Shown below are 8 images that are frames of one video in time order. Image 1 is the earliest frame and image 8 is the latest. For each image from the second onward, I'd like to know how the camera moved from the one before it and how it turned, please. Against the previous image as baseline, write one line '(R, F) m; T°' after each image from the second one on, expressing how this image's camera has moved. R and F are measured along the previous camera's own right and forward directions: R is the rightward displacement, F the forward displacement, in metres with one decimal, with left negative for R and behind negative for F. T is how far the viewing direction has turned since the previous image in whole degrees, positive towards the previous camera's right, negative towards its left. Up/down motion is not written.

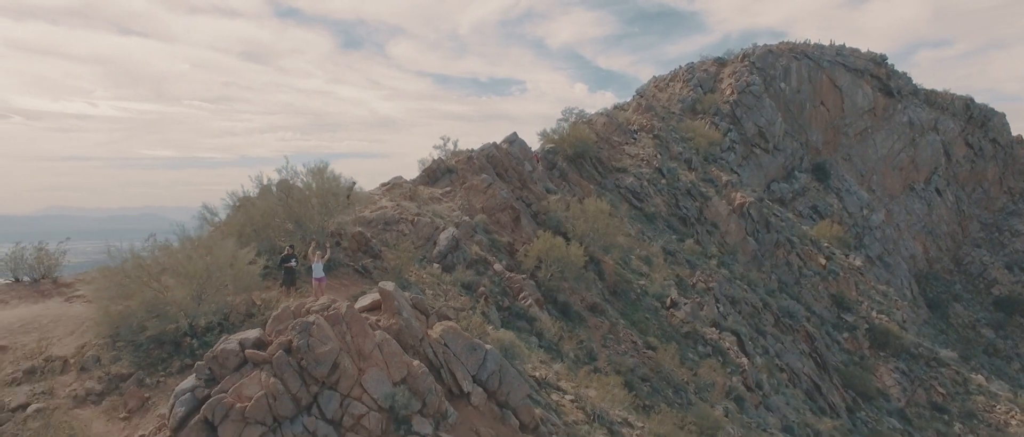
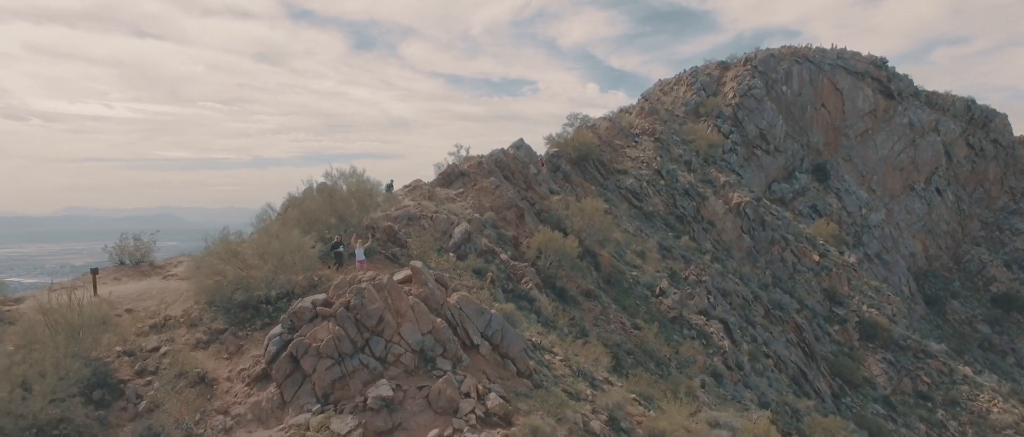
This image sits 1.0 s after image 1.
(+0.1, -1.3) m; -1°
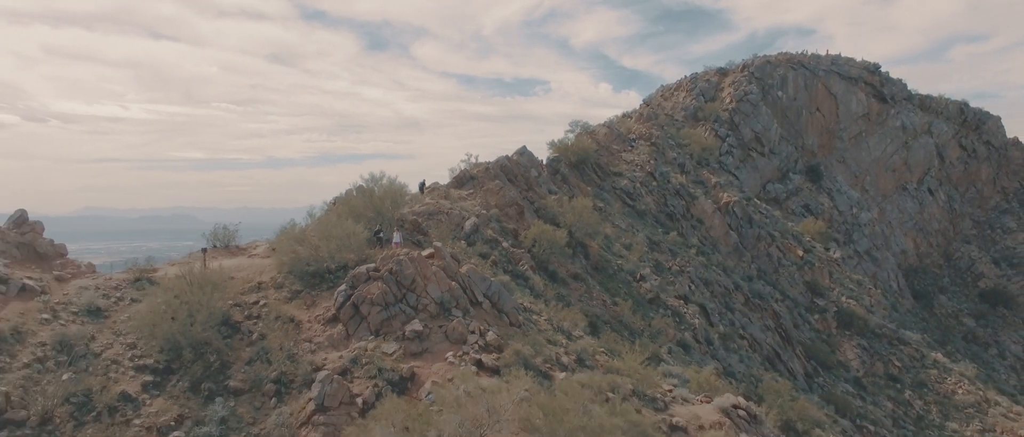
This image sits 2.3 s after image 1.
(+0.2, -2.1) m; -1°
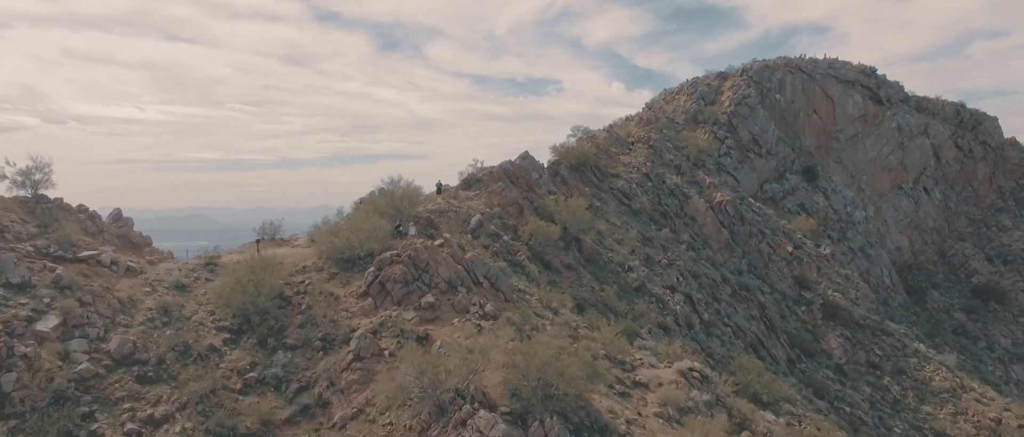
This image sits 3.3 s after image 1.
(+0.3, -1.8) m; -1°
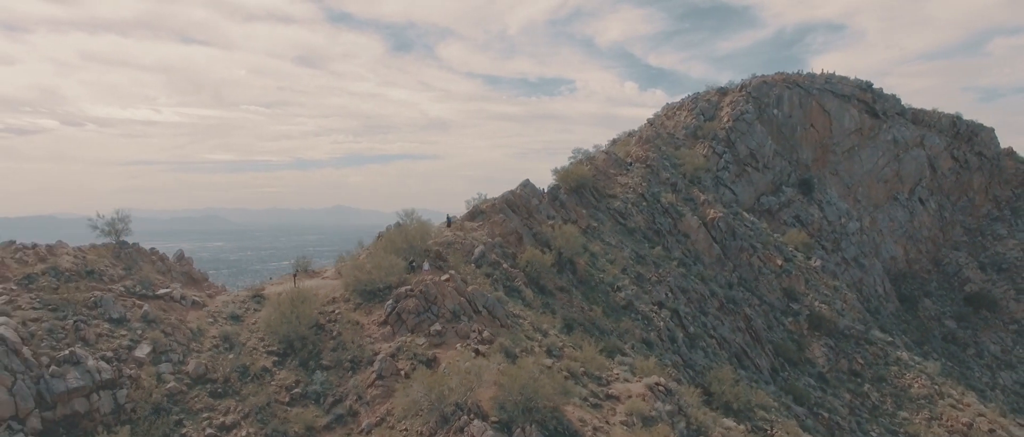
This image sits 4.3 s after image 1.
(+0.3, -1.9) m; -1°
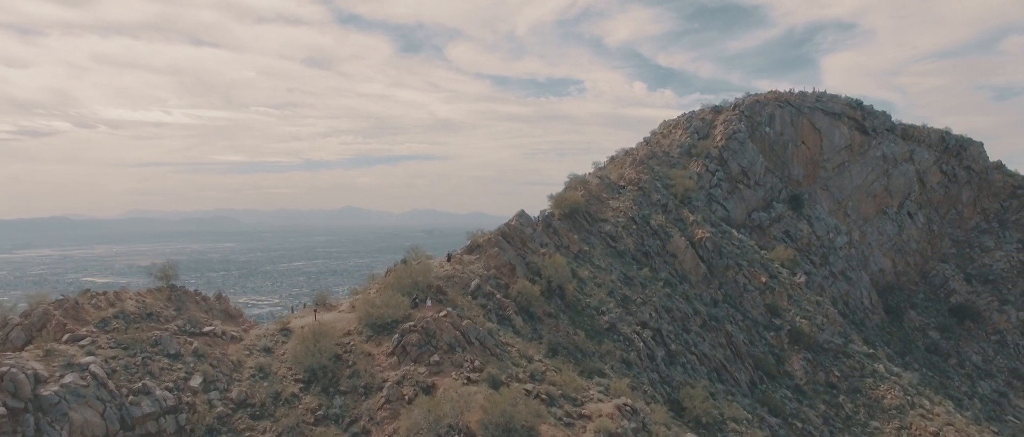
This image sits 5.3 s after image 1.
(+0.5, -2.0) m; -1°
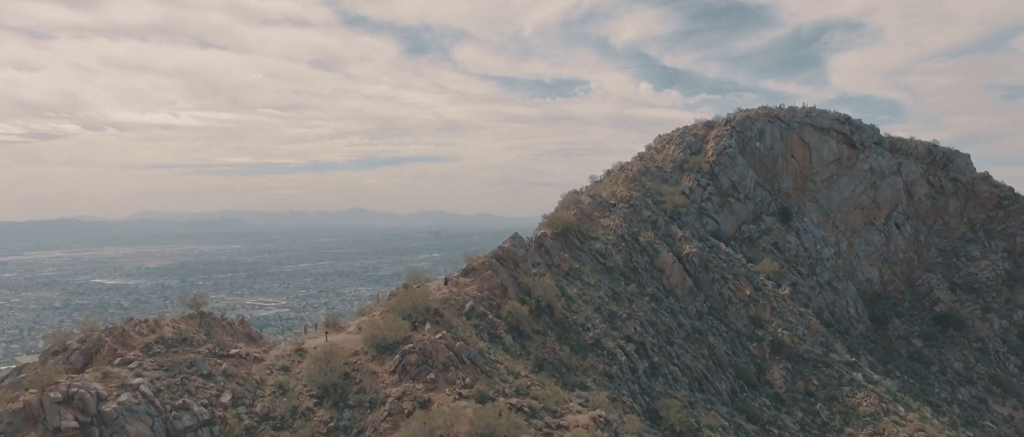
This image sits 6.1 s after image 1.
(+0.5, -1.8) m; -1°
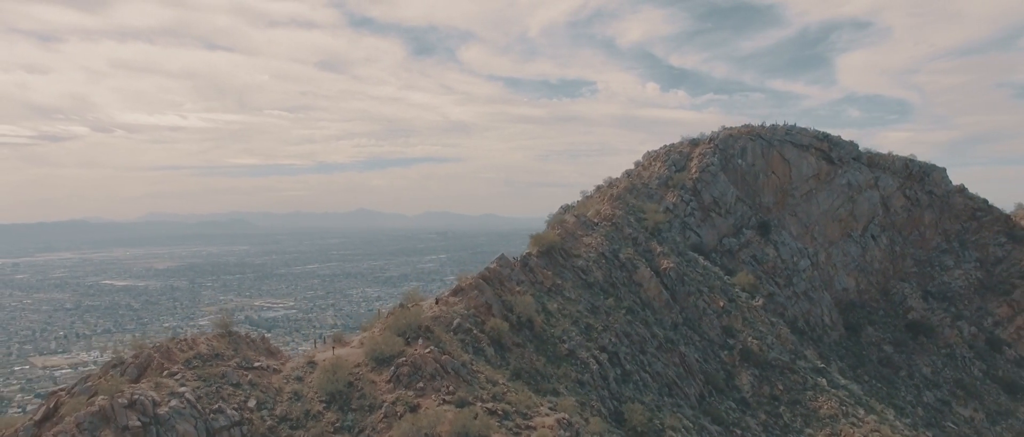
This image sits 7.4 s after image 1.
(+0.9, -2.8) m; -1°
